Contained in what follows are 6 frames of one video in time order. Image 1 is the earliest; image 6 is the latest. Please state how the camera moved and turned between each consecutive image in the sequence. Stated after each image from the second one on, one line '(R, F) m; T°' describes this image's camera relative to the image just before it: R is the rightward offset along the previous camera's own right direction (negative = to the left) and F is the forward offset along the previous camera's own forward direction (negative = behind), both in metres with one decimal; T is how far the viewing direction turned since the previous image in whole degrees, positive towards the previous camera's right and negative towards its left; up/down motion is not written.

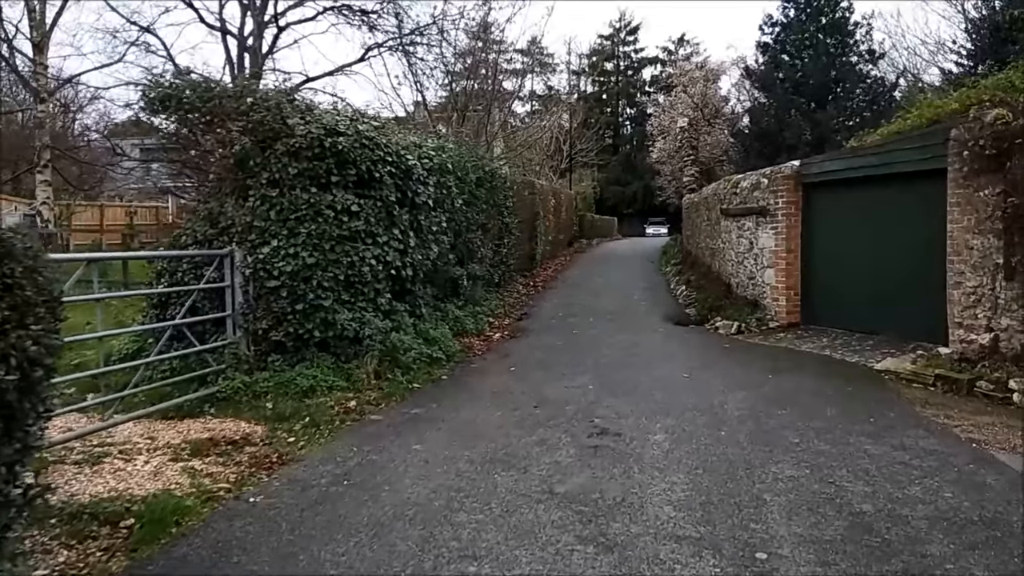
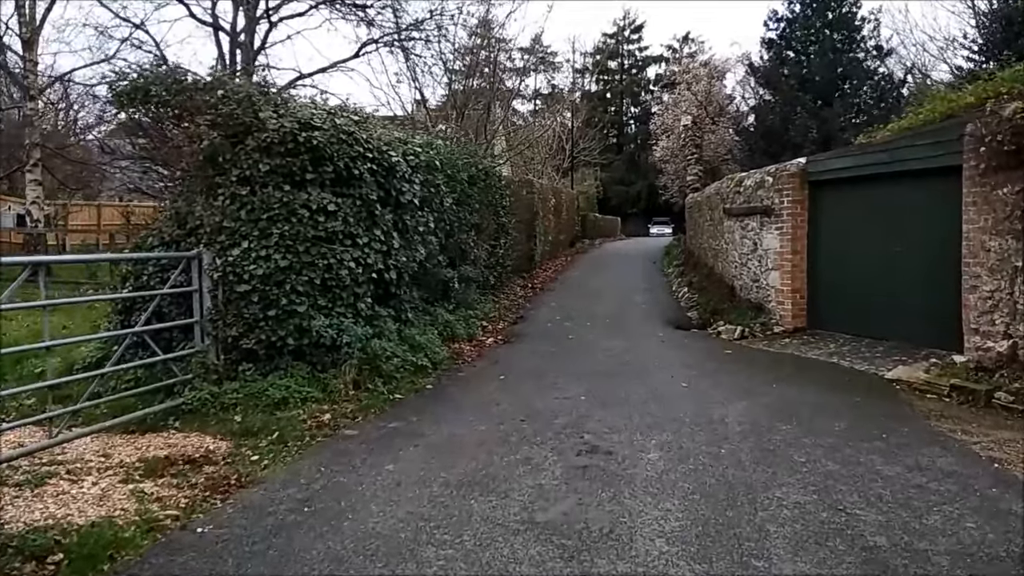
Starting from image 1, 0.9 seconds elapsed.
(+0.2, +0.4) m; 0°
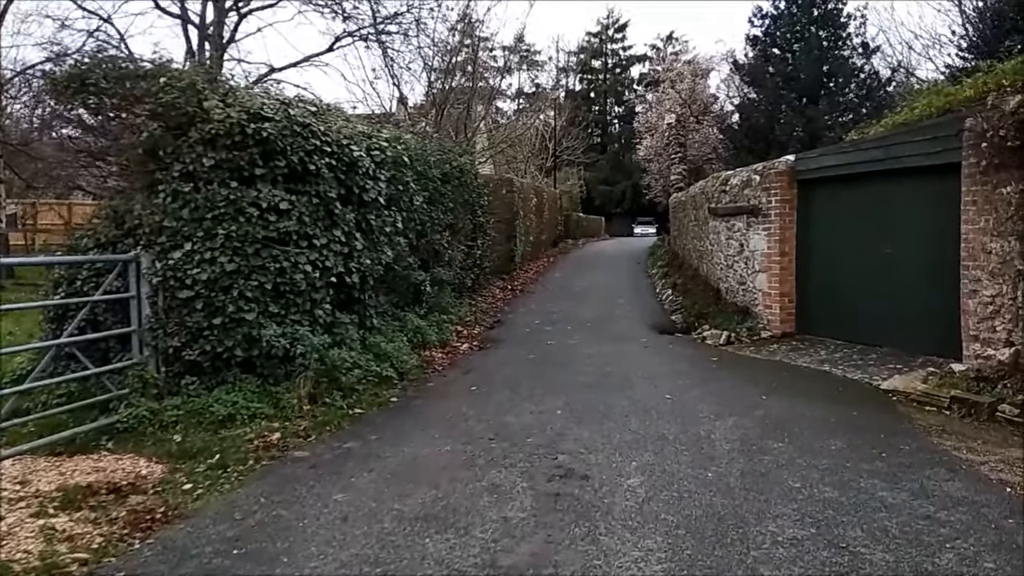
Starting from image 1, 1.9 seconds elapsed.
(+0.1, +0.5) m; +1°
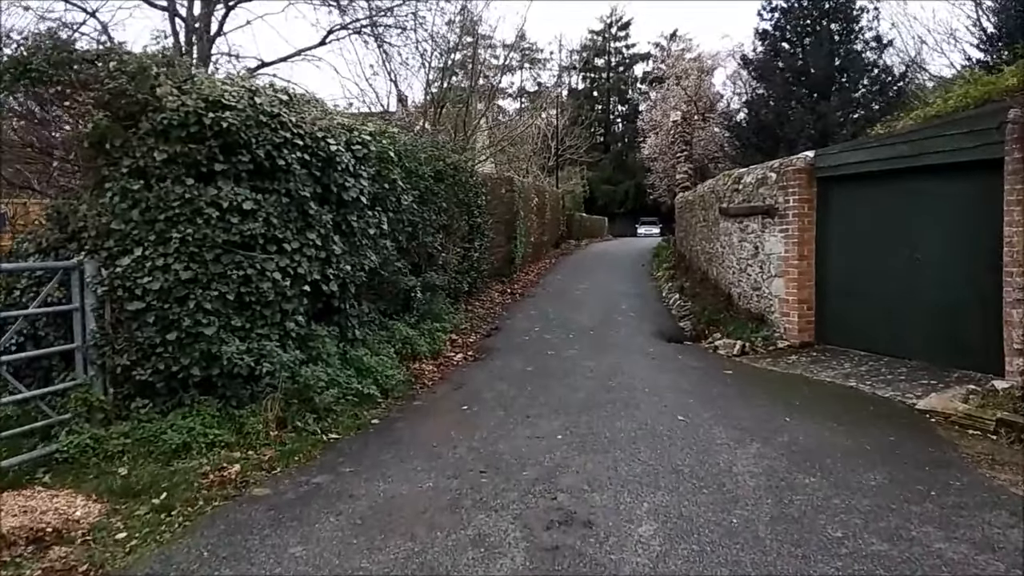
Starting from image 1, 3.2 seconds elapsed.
(+0.1, +0.6) m; 0°
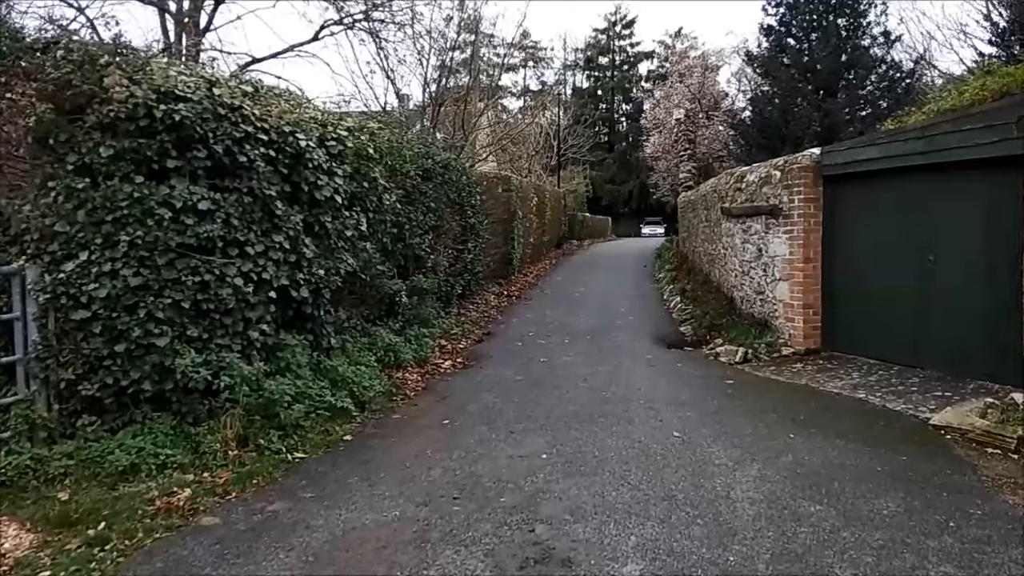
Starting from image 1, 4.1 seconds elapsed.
(+0.2, +0.4) m; 0°
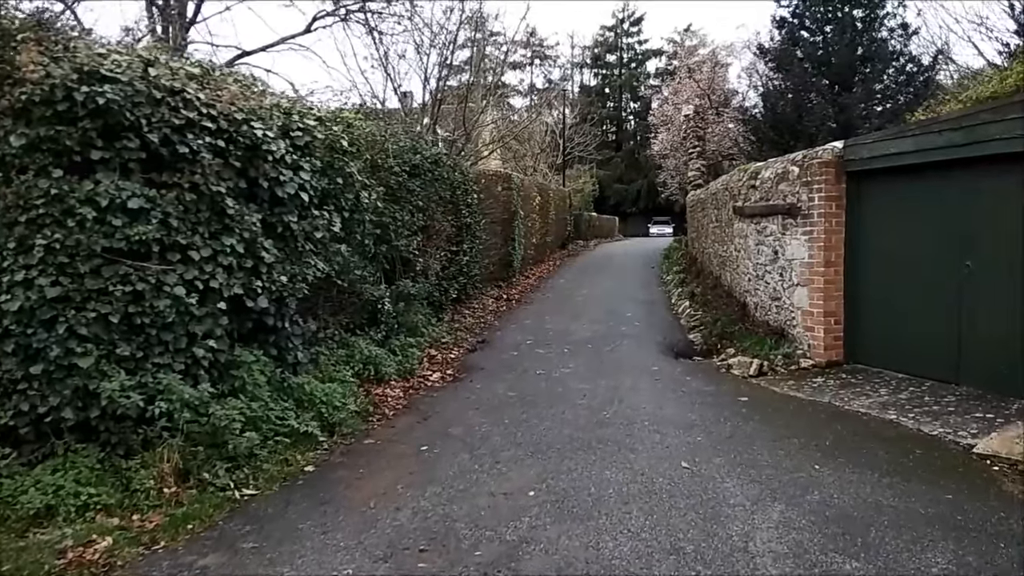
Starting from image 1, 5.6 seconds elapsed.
(+0.1, +0.6) m; -1°
